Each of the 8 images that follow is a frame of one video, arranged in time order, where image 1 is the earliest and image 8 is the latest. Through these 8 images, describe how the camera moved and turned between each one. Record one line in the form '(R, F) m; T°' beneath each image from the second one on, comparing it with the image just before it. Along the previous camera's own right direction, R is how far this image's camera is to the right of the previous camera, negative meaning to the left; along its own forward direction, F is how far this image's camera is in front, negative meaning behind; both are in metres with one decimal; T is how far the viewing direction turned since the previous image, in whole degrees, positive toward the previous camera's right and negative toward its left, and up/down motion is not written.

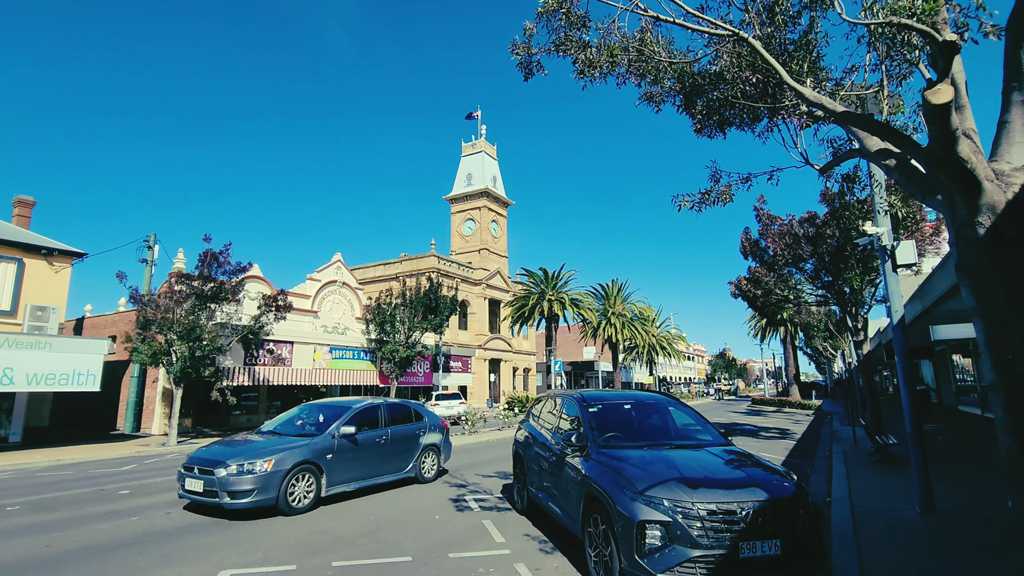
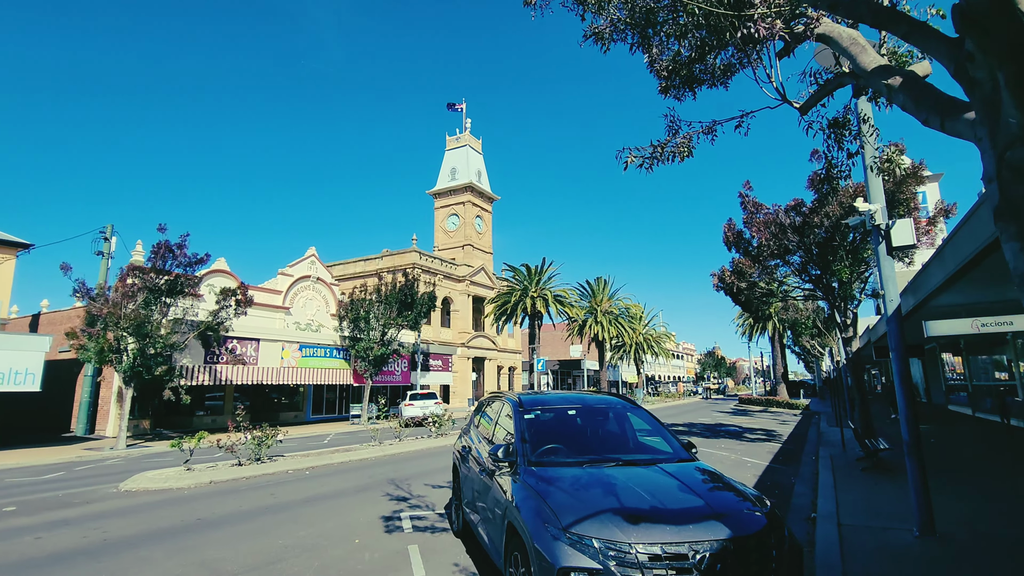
(+0.7, +1.1) m; +1°
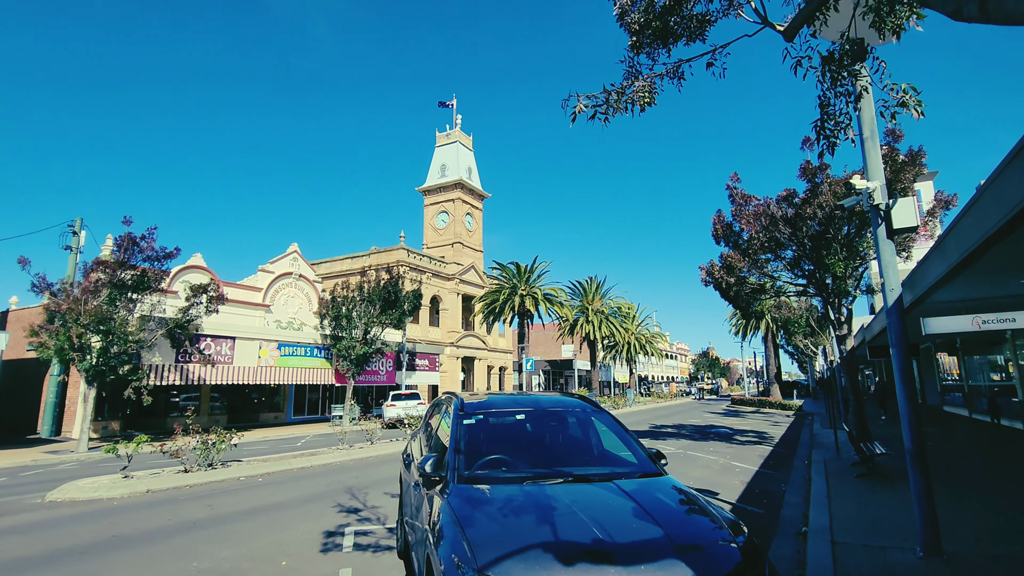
(+0.5, +0.8) m; 0°
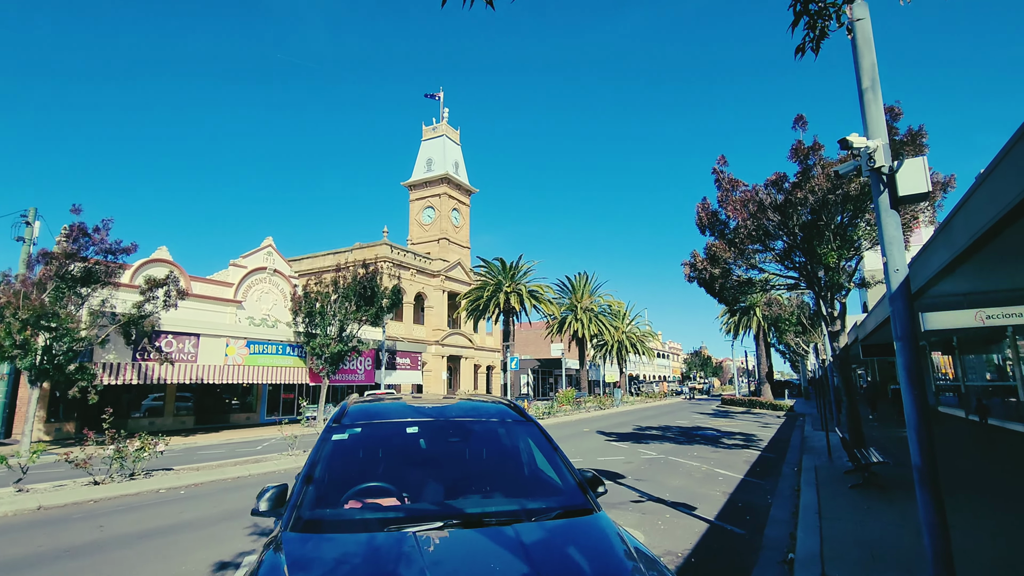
(+0.7, +1.1) m; +1°
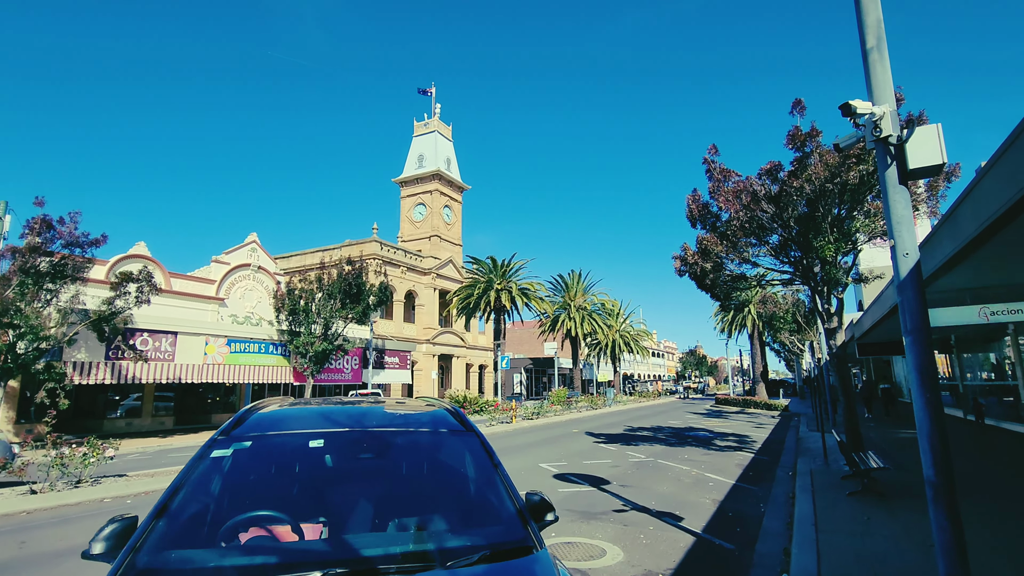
(+0.4, +0.7) m; 0°
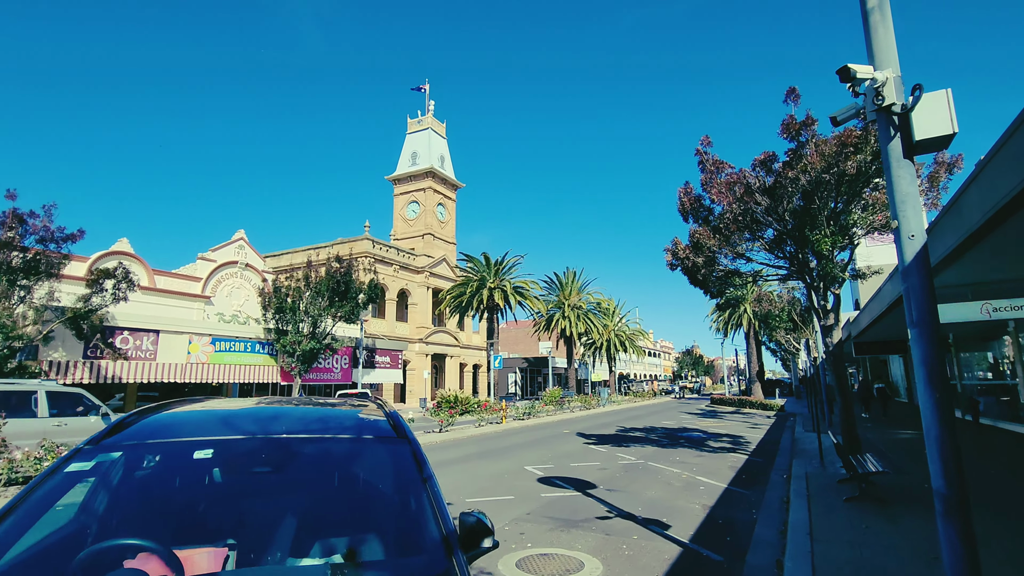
(+0.3, +0.5) m; 0°
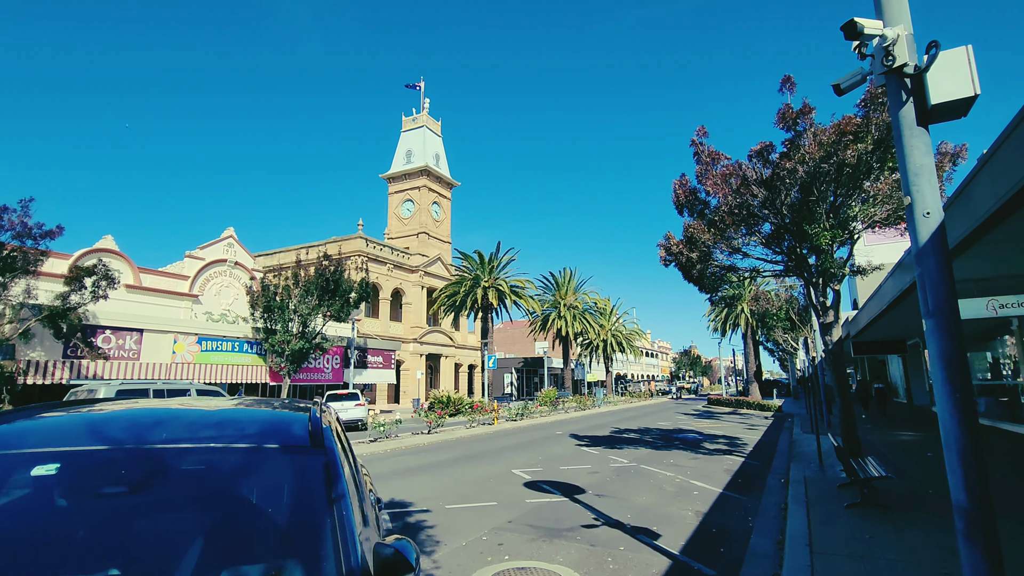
(+0.2, +0.5) m; 0°
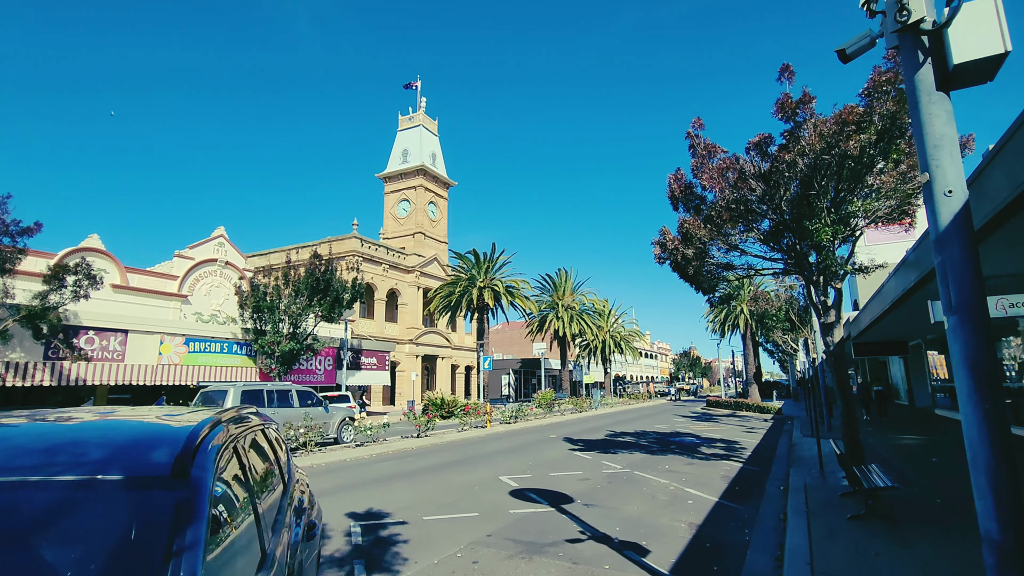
(+0.3, +0.5) m; 0°
